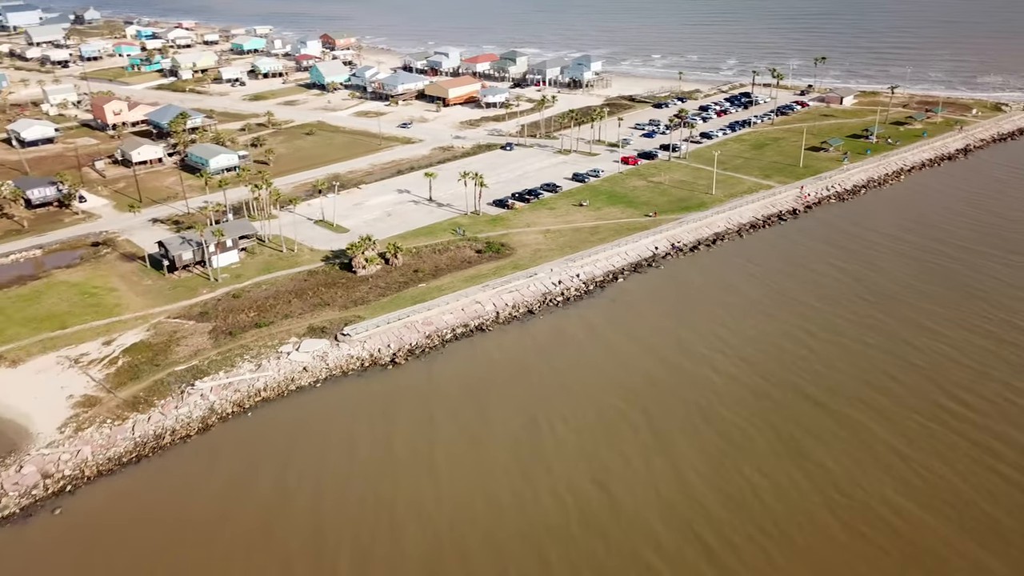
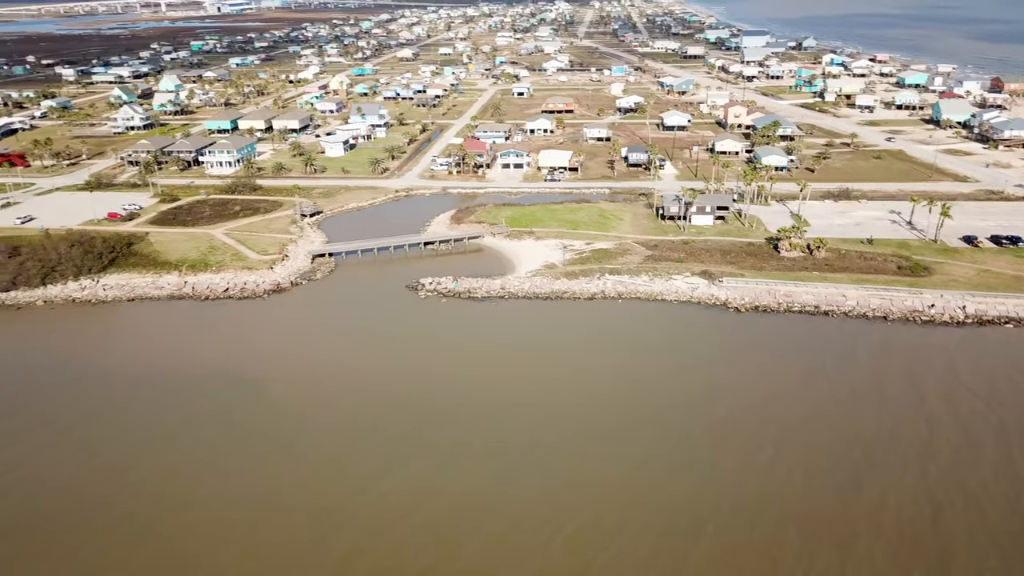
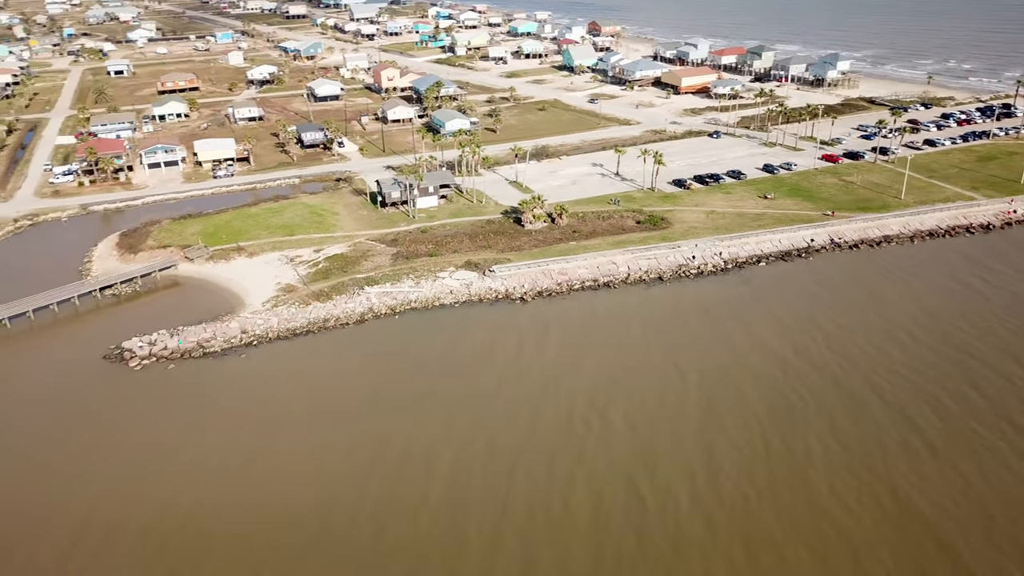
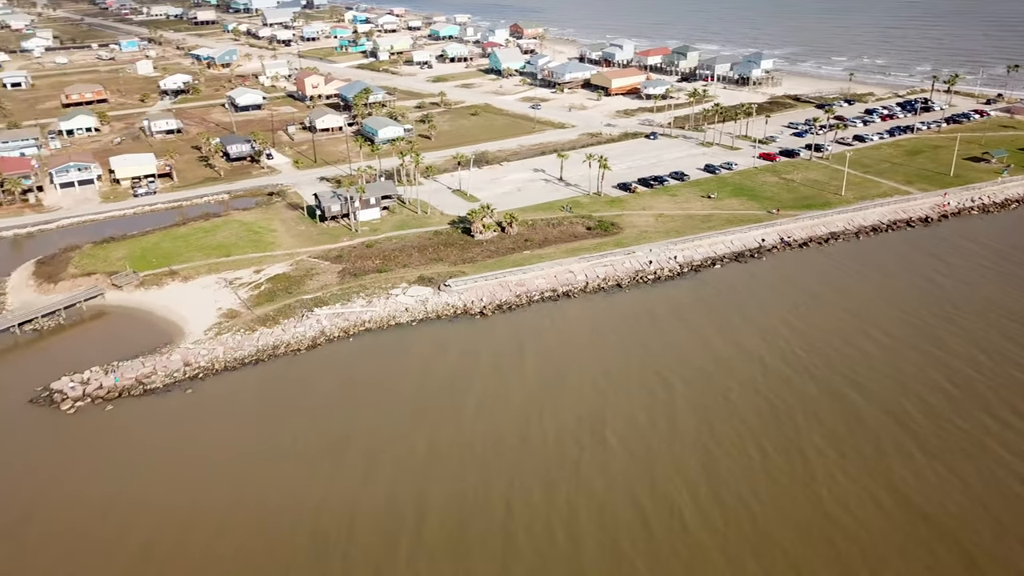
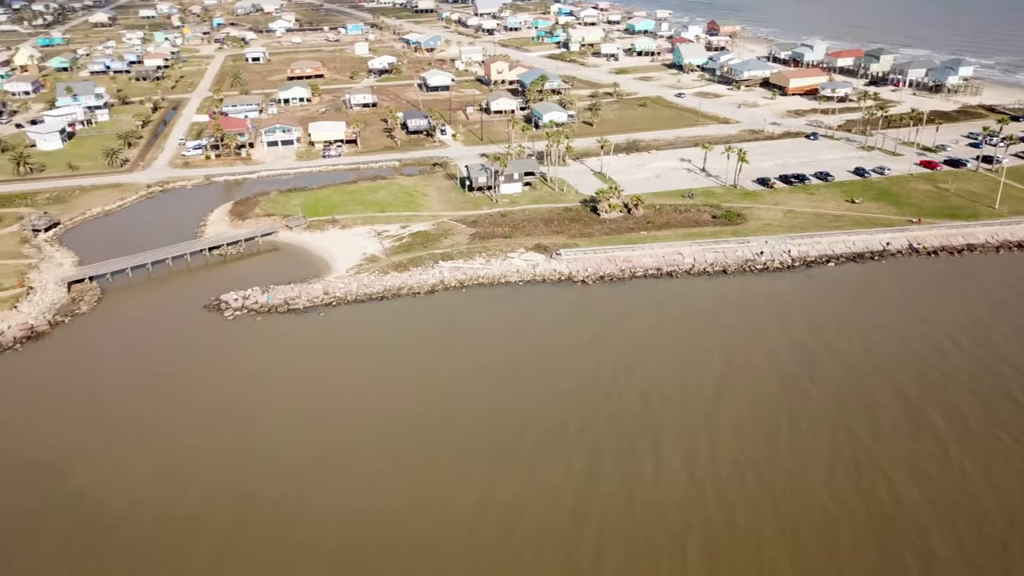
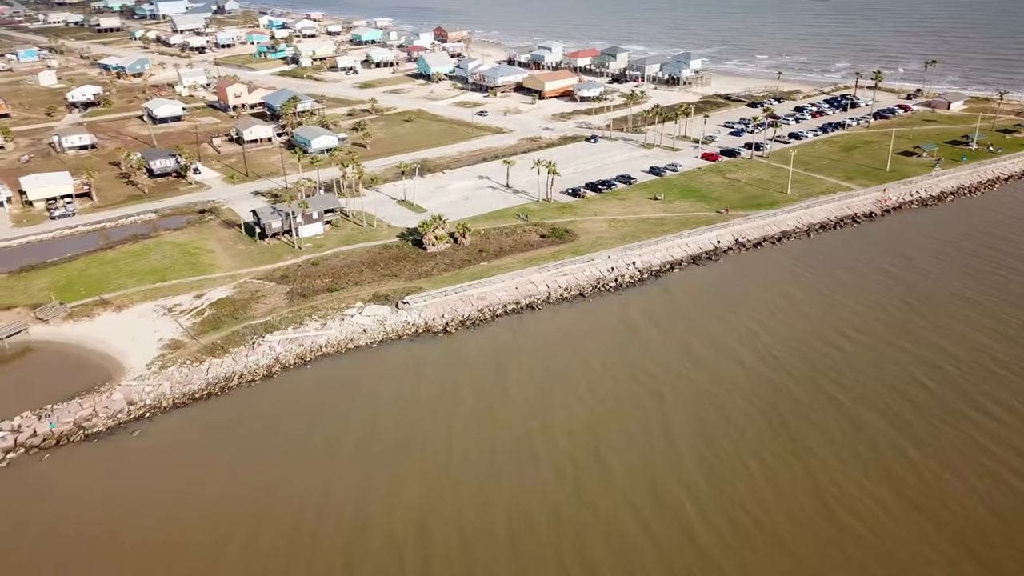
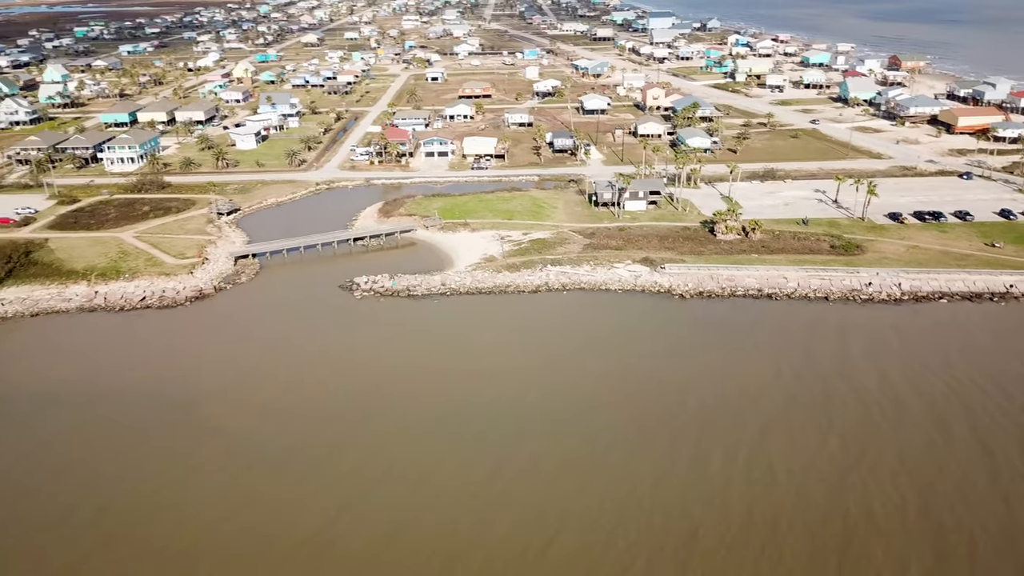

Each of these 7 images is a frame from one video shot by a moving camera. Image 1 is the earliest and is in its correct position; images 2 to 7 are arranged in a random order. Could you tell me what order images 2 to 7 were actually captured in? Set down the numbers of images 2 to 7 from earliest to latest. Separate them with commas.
6, 4, 3, 5, 7, 2
